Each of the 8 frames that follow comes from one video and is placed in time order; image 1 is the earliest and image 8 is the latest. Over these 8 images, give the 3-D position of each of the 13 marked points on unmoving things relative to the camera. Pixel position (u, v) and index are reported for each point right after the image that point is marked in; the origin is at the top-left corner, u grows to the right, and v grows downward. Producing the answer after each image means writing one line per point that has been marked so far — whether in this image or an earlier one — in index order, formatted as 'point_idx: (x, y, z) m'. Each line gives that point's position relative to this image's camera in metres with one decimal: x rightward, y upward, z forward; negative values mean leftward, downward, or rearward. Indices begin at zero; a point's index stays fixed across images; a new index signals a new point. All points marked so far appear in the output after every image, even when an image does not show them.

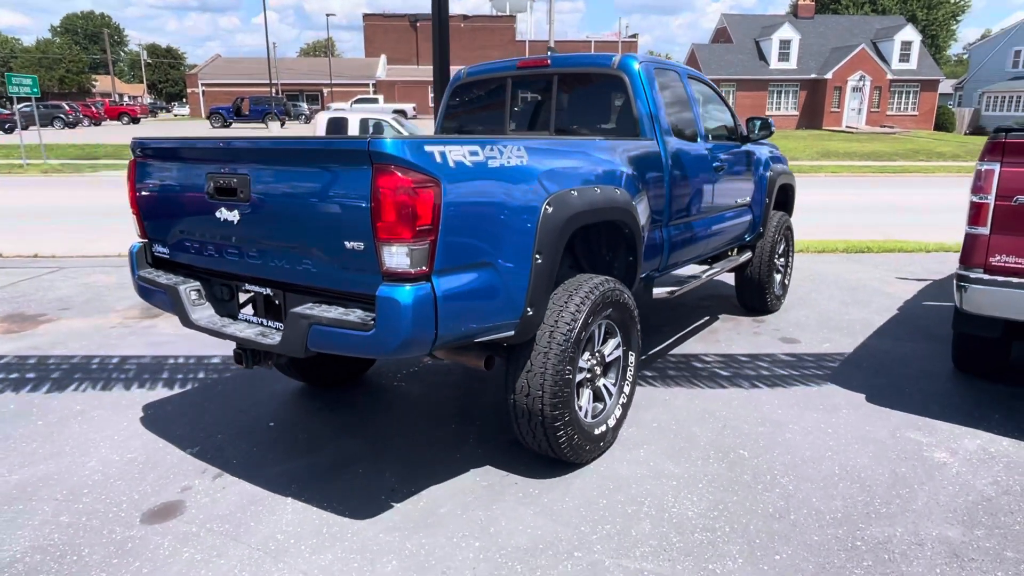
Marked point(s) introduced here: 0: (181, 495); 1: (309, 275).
0: (-1.6, -1.0, +3.3) m
1: (-0.8, +0.1, +2.8) m
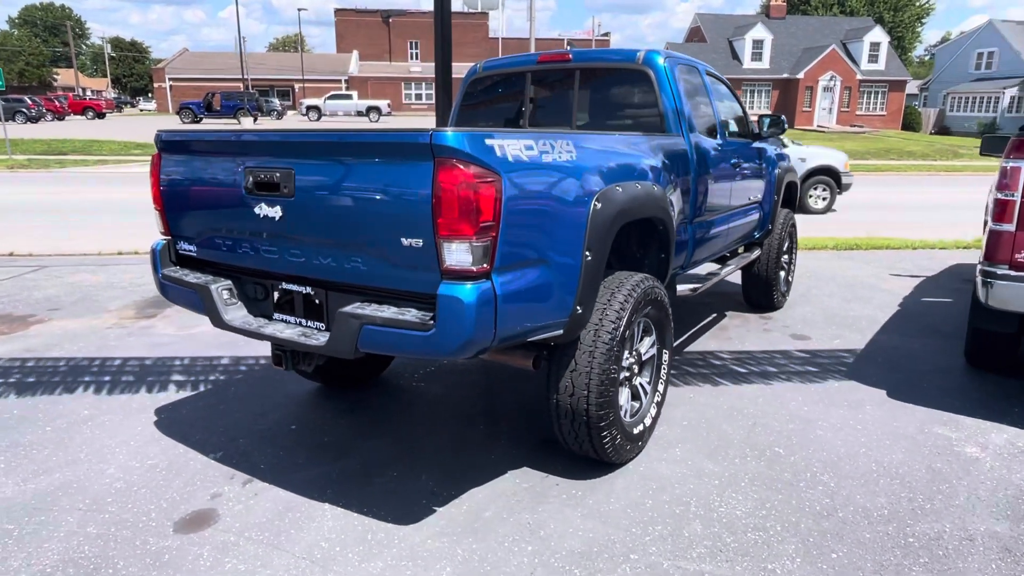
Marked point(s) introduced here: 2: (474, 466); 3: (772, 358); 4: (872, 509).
0: (-1.4, -1.0, +3.2) m
1: (-0.6, +0.1, +2.7) m
2: (-0.2, -0.9, +3.6) m
3: (+2.0, -0.5, +5.3) m
4: (+1.7, -1.0, +3.2) m
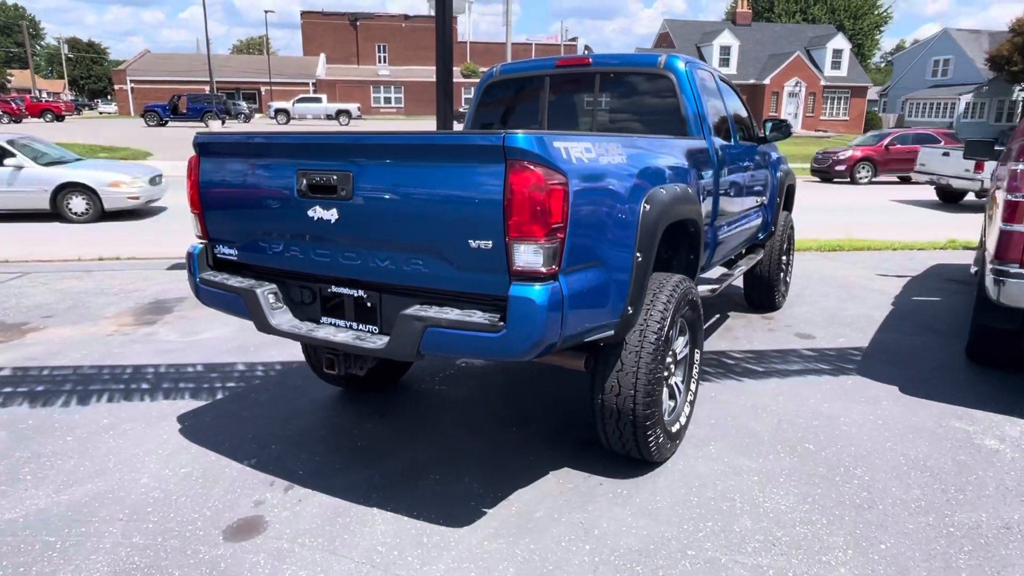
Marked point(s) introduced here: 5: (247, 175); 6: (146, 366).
0: (-1.2, -1.0, +3.2) m
1: (-0.4, 0.0, +2.7) m
2: (0.0, -0.9, +3.6) m
3: (+2.1, -0.5, +5.4) m
4: (+1.9, -1.0, +3.2) m
5: (-1.2, +0.5, +3.1) m
6: (-2.7, -0.6, +5.1) m
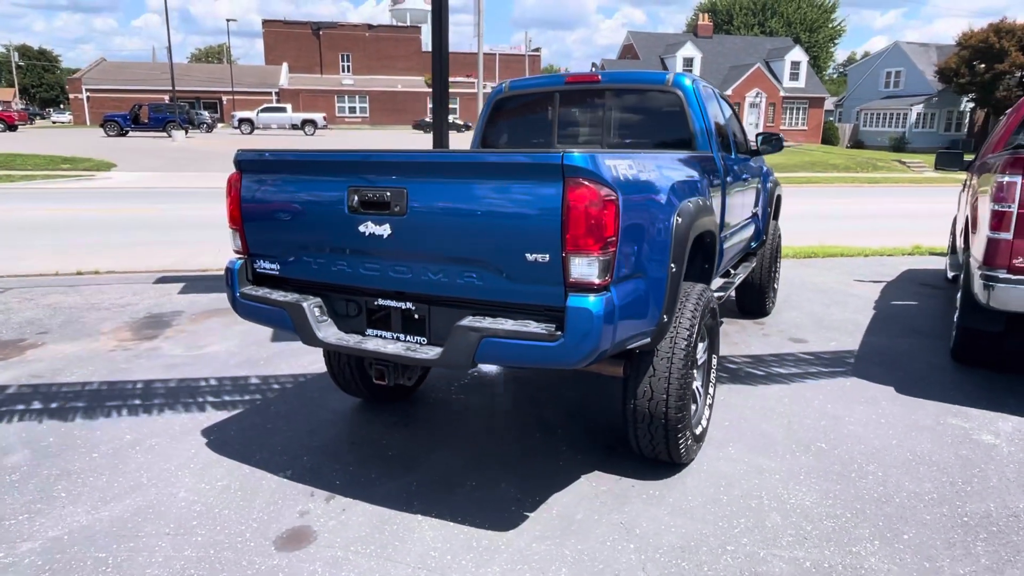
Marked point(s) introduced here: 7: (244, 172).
0: (-1.0, -1.1, +3.2) m
1: (-0.2, 0.0, +2.8) m
2: (+0.2, -1.0, +3.7) m
3: (+2.2, -0.6, +5.6) m
4: (+2.1, -1.0, +3.5) m
5: (-1.0, +0.4, +3.2) m
6: (-2.6, -0.7, +5.0) m
7: (-1.3, +0.6, +3.3) m
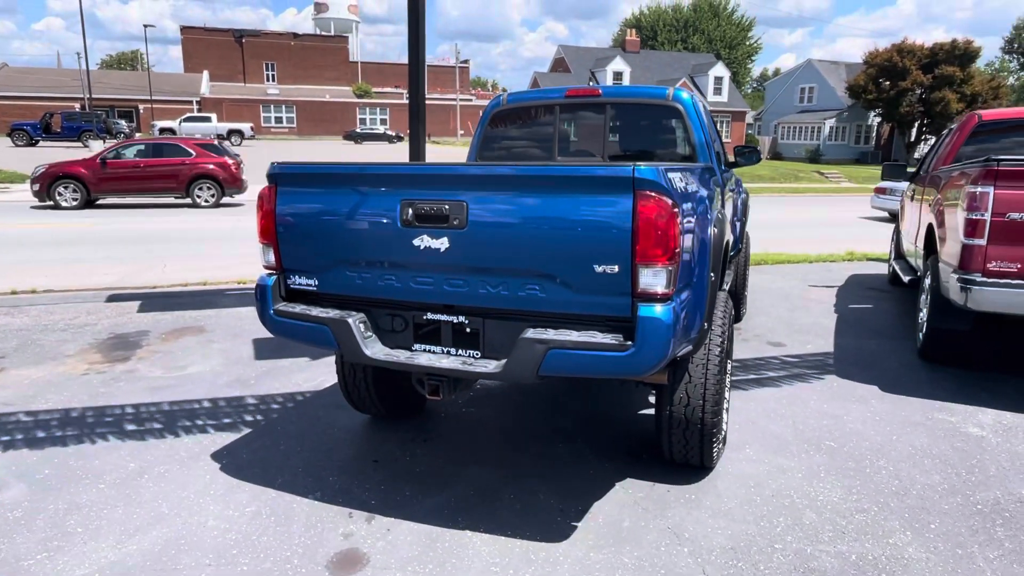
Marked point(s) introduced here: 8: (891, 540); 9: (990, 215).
0: (-0.7, -1.2, +3.1) m
1: (+0.1, -0.1, +2.9) m
2: (+0.4, -1.0, +3.7) m
3: (+2.1, -0.6, +5.8) m
4: (+2.3, -1.1, +3.7) m
5: (-0.8, +0.4, +3.1) m
6: (-2.5, -0.8, +4.8) m
7: (-1.1, +0.5, +3.2) m
8: (+1.7, -1.2, +3.2) m
9: (+3.2, +0.5, +4.6) m
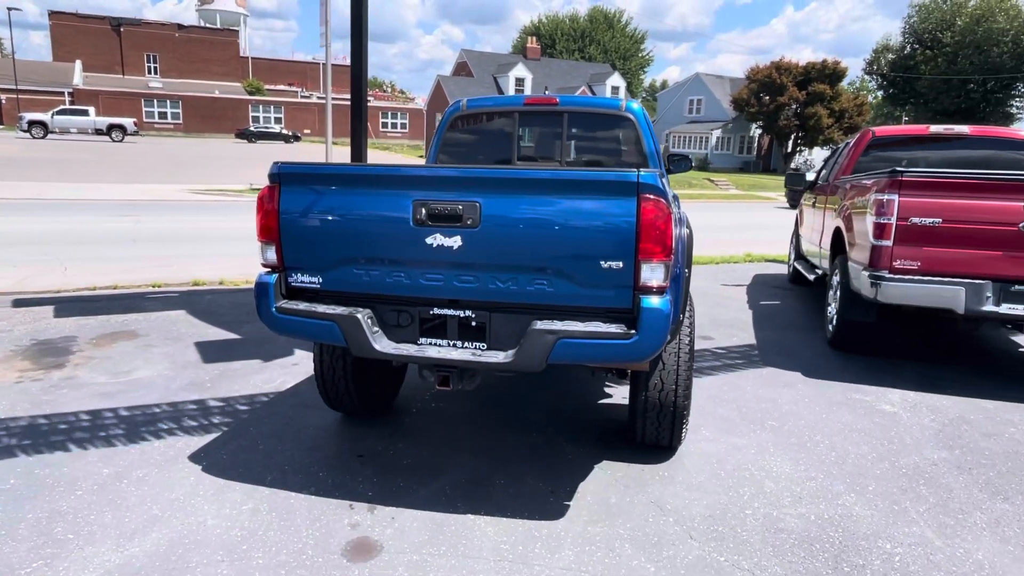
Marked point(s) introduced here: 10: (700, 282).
0: (-0.7, -1.1, +3.2) m
1: (+0.1, 0.0, +3.1) m
2: (+0.3, -1.0, +4.0) m
3: (+1.7, -0.6, +6.3) m
4: (+2.2, -1.0, +4.2) m
5: (-0.8, +0.4, +3.2) m
6: (-2.8, -0.8, +4.6) m
7: (-1.1, +0.5, +3.3) m
8: (+1.7, -1.1, +3.6) m
9: (+3.0, +0.5, +5.3) m
10: (+2.8, +0.1, +10.2) m
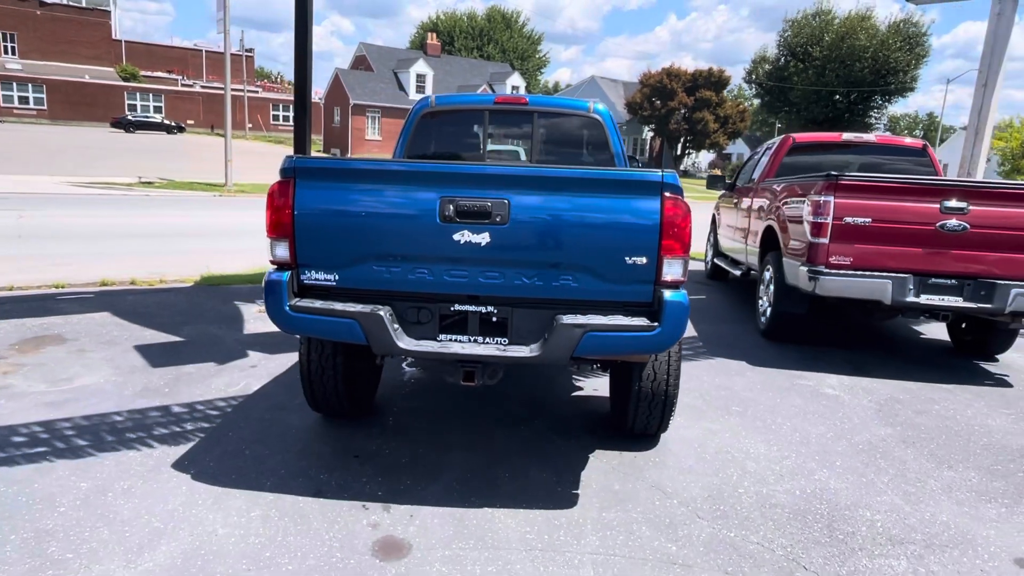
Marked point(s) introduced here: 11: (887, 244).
0: (-0.6, -1.1, +3.2) m
1: (+0.2, 0.0, +3.2) m
2: (+0.3, -1.0, +4.1) m
3: (+1.3, -0.6, +6.6) m
4: (+2.1, -1.0, +4.6) m
5: (-0.7, +0.4, +3.1) m
6: (-2.8, -0.8, +4.2) m
7: (-1.0, +0.5, +3.2) m
8: (+1.7, -1.1, +4.0) m
9: (+2.7, +0.6, +5.8) m
10: (+1.8, +0.2, +10.6) m
11: (+3.2, +0.4, +5.8) m
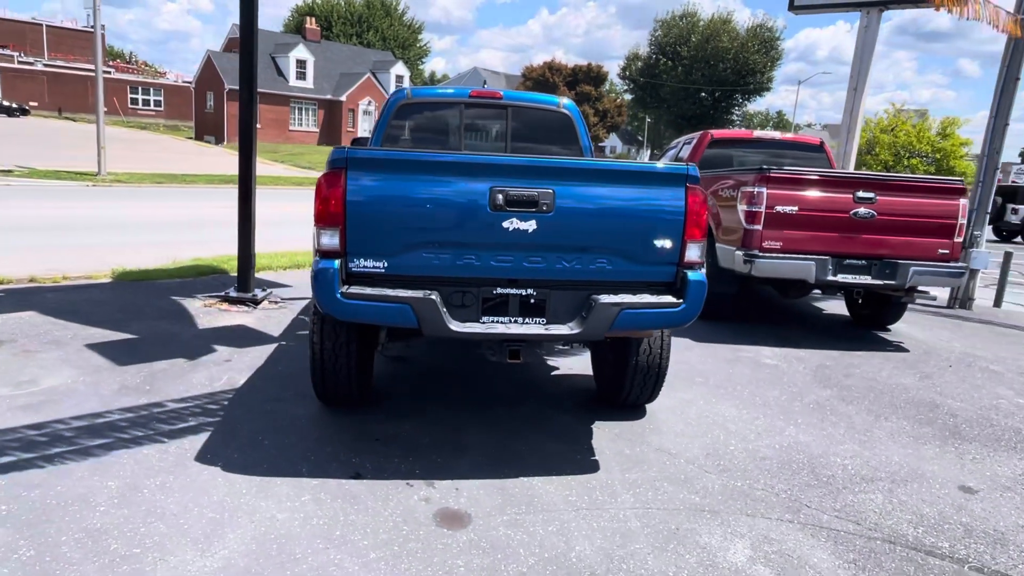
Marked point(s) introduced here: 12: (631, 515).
0: (-0.4, -1.1, +3.4) m
1: (+0.4, +0.1, +3.5) m
2: (+0.3, -0.9, +4.4) m
3: (+0.9, -0.4, +7.1) m
4: (+2.0, -0.8, +5.2) m
5: (-0.5, +0.5, +3.3) m
6: (-2.8, -0.8, +4.0) m
7: (-0.8, +0.6, +3.2) m
8: (+1.8, -1.0, +4.5) m
9: (+2.4, +0.8, +6.5) m
10: (+0.6, +0.4, +11.1) m
11: (+2.8, +0.5, +6.5) m
12: (+0.6, -1.1, +3.4) m
